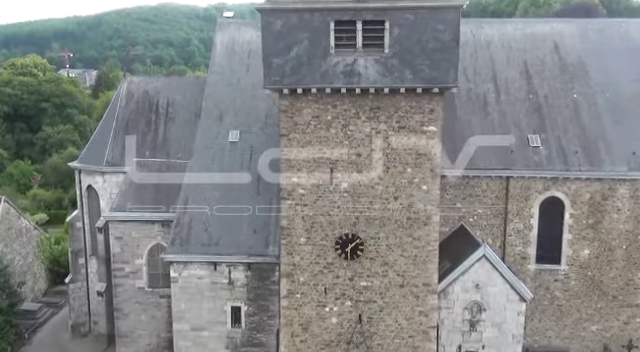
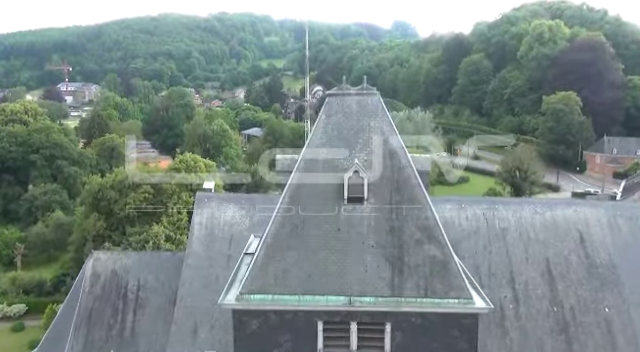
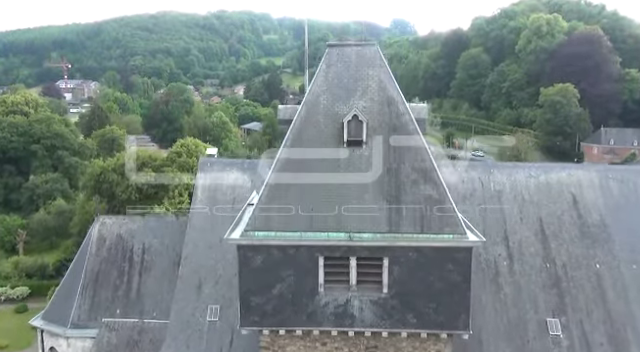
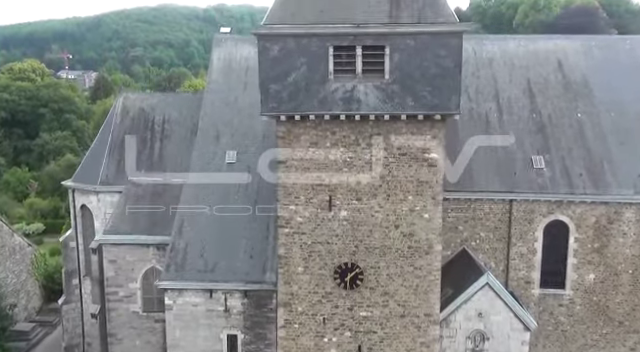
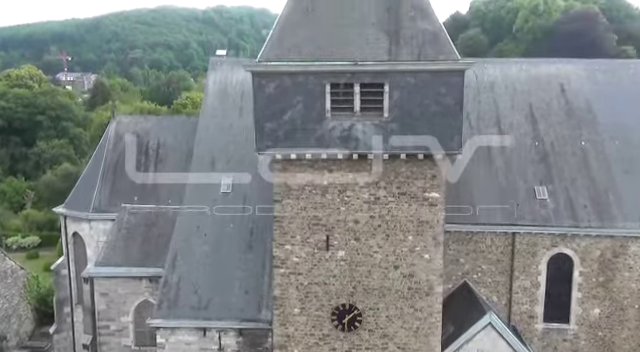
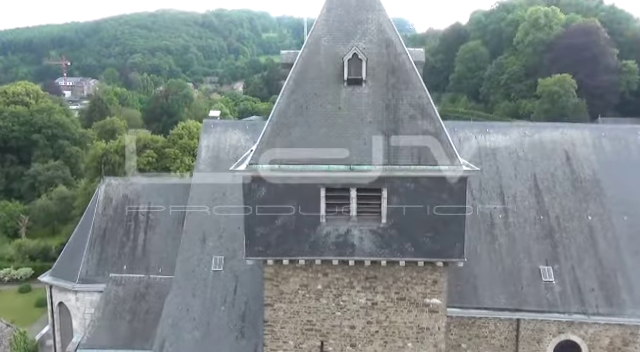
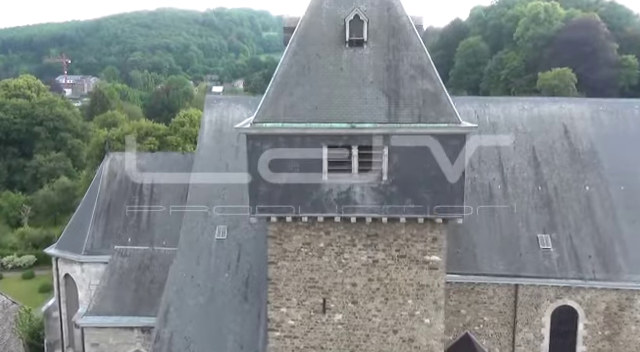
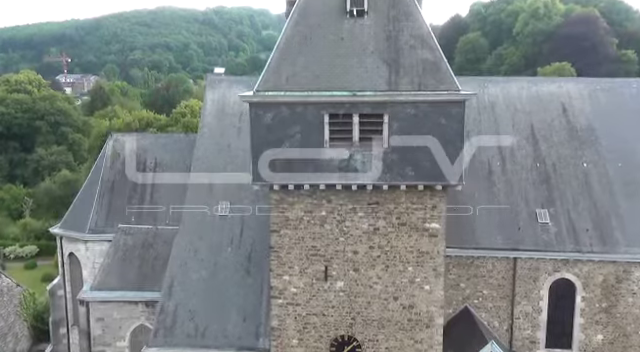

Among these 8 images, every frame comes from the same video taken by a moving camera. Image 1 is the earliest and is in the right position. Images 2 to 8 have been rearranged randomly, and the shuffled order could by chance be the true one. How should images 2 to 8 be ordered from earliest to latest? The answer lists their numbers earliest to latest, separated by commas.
4, 5, 8, 7, 6, 3, 2
